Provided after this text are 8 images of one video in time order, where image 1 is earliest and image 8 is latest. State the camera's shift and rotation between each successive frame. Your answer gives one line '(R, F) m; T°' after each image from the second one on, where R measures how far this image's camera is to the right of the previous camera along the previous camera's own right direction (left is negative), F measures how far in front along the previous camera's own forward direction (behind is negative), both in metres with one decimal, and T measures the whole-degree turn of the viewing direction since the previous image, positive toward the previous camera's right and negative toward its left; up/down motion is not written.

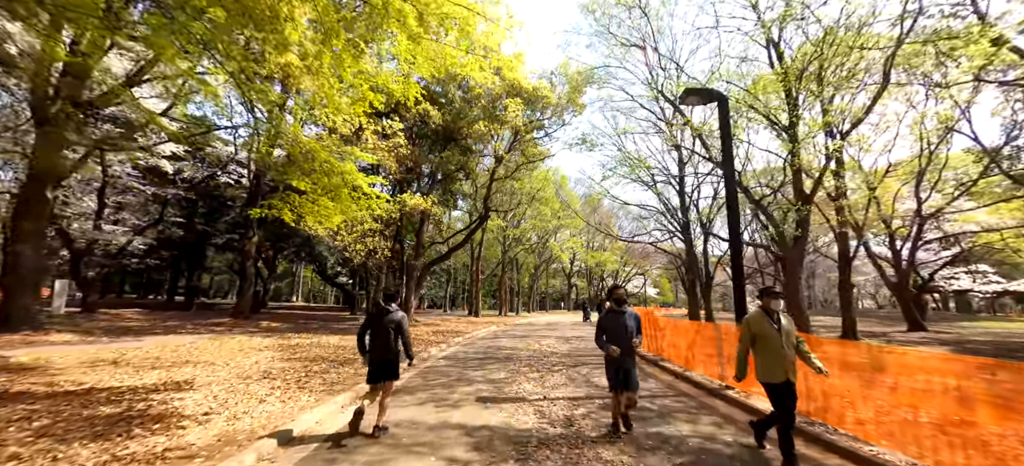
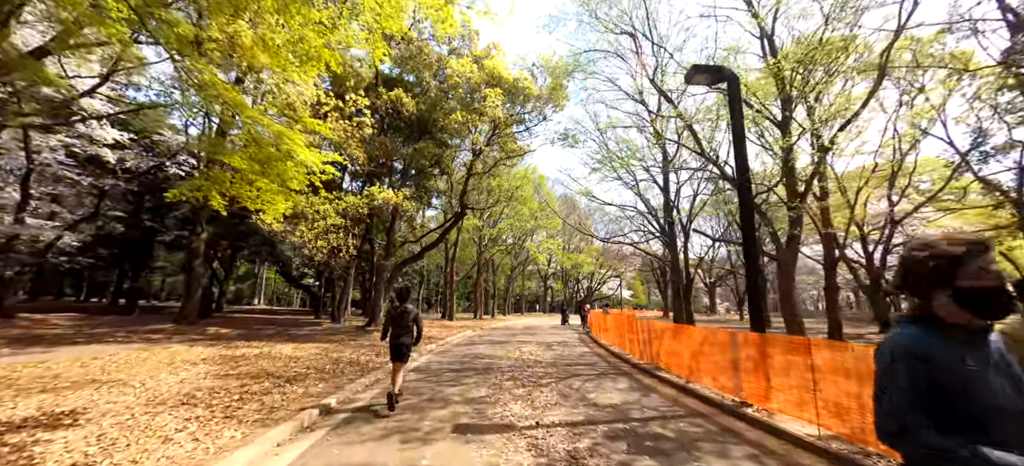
(-0.1, +1.0) m; +4°
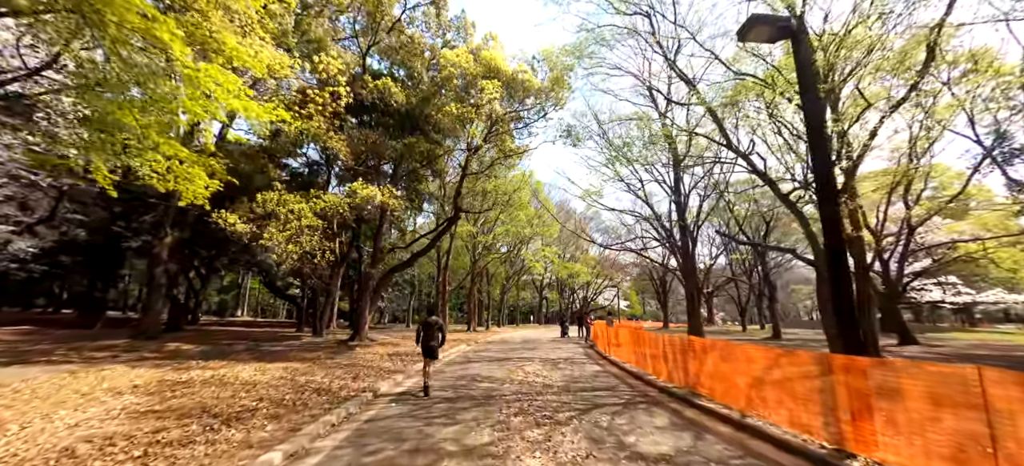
(-0.2, +1.4) m; +1°
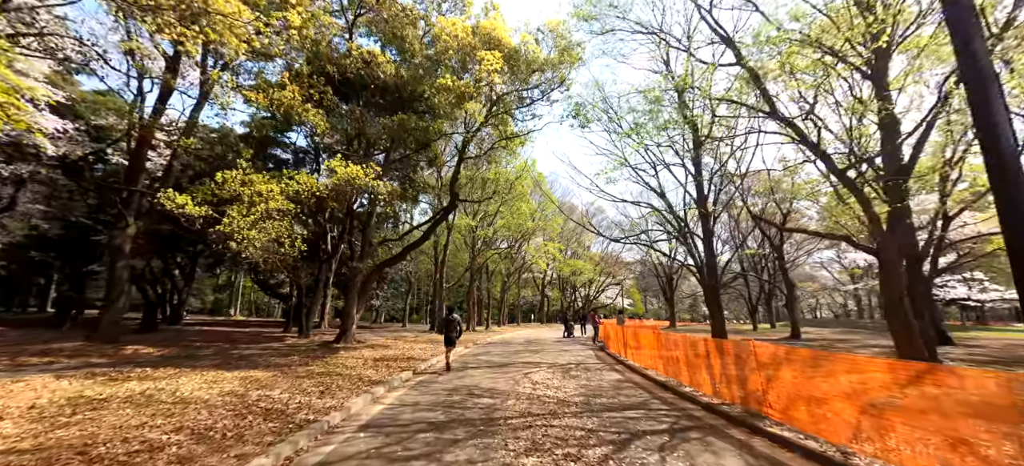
(-0.1, +1.5) m; 0°
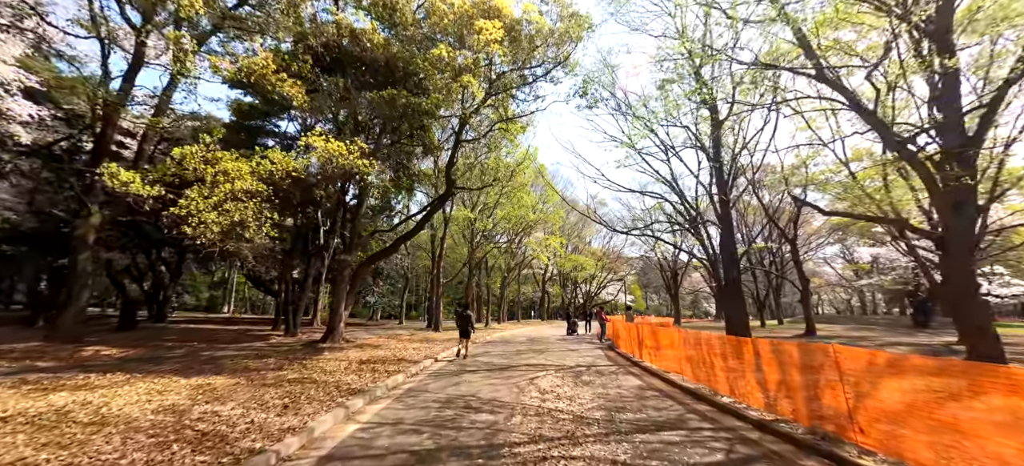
(-0.1, +1.1) m; 0°
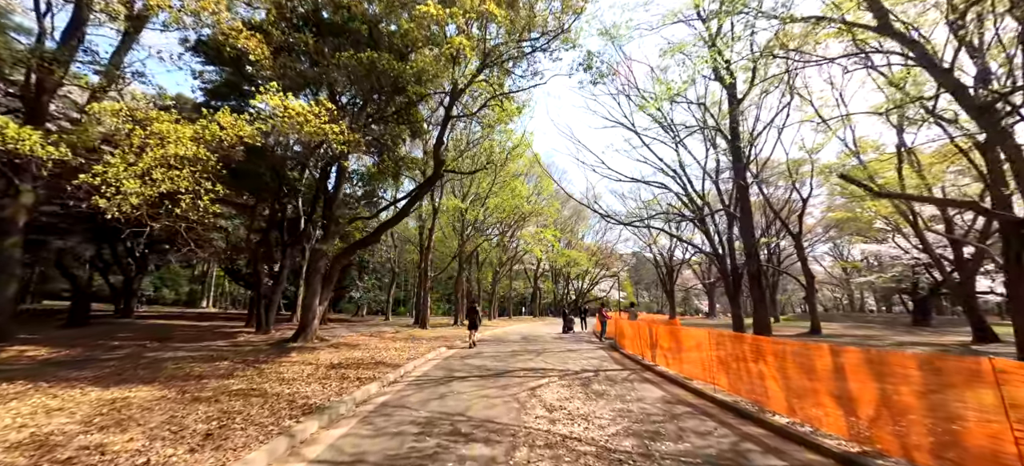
(-0.1, +1.3) m; +1°
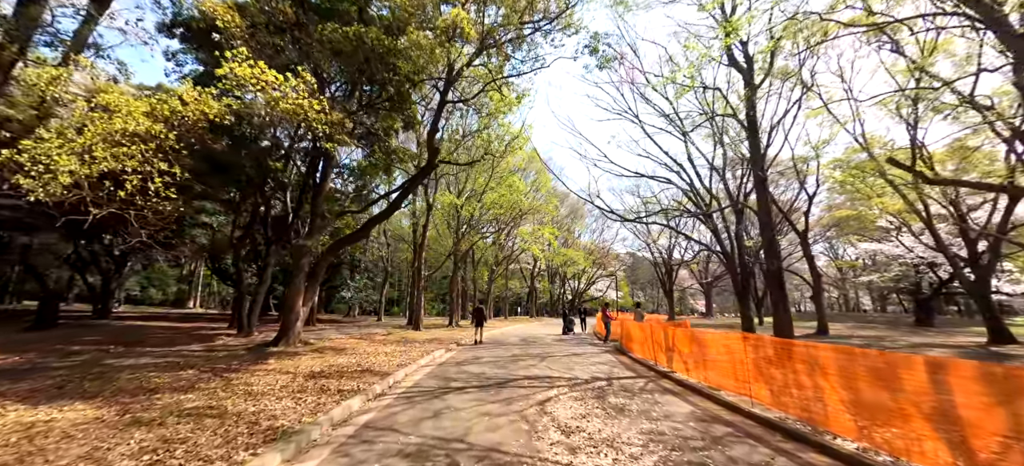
(-0.2, +0.8) m; +1°
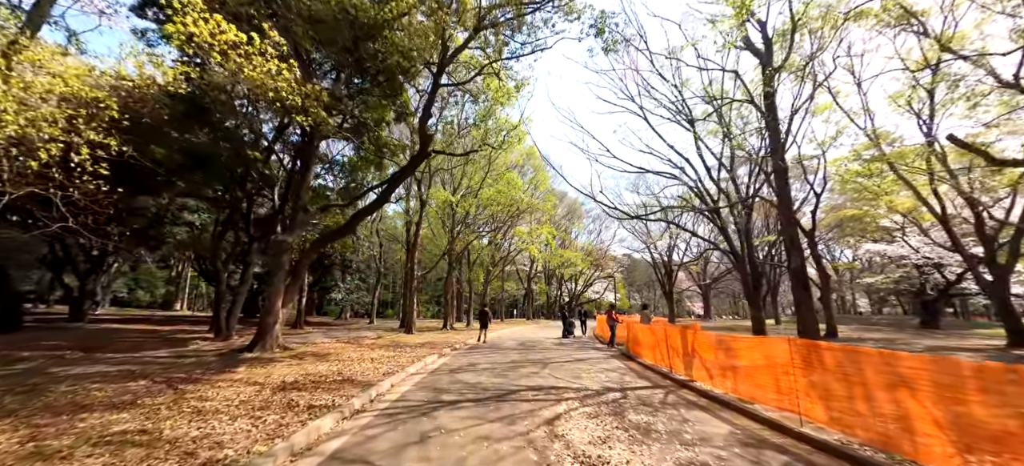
(-0.1, +0.8) m; +1°
